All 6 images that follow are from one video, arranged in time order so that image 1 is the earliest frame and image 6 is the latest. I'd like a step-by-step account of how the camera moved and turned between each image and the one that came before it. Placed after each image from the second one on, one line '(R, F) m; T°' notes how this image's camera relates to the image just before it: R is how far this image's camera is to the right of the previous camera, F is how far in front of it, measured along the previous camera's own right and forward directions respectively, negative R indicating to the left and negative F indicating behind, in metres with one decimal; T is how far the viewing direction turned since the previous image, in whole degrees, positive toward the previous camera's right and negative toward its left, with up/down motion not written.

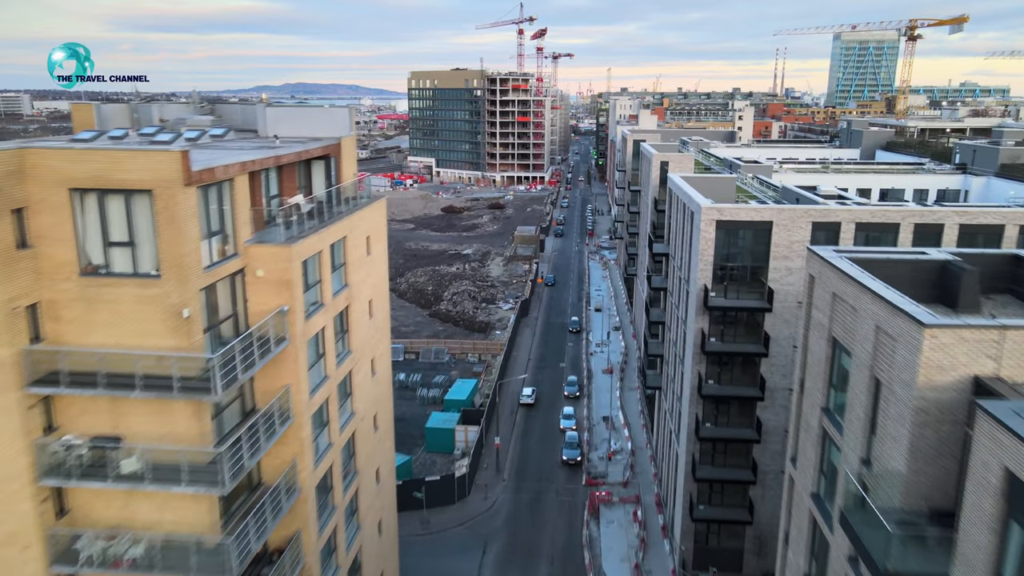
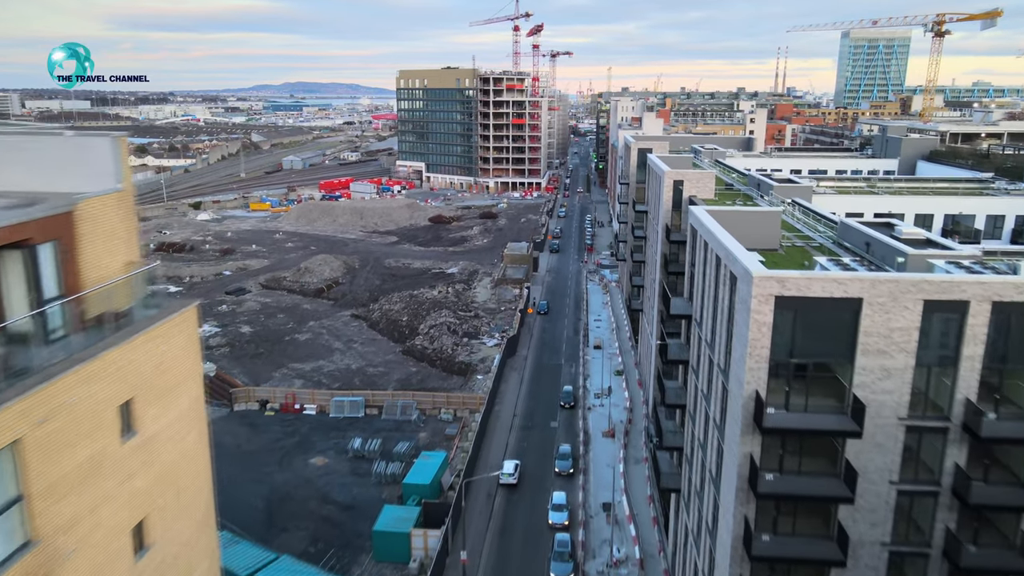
(+1.0, +9.2) m; 0°
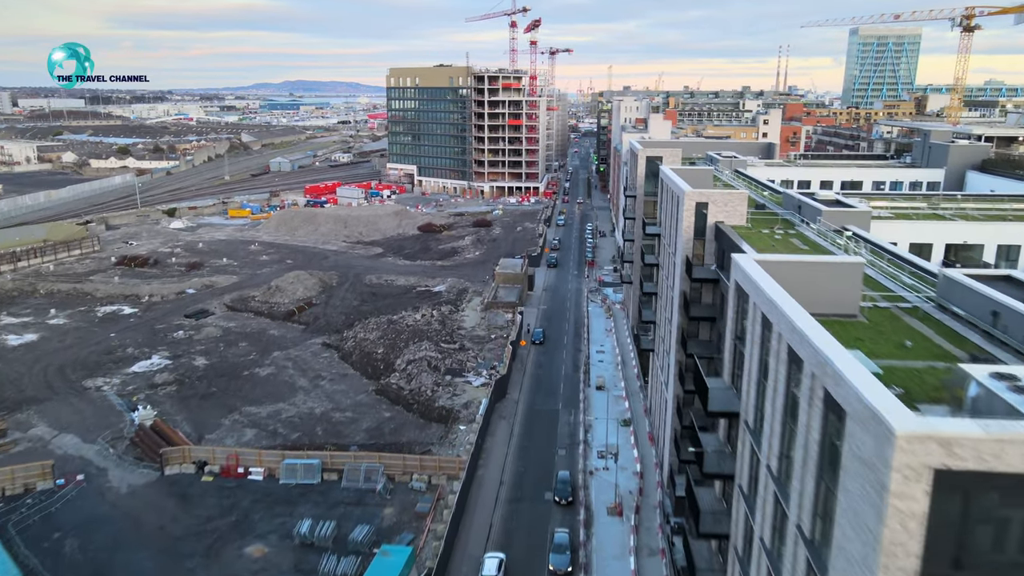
(+0.6, +7.8) m; 0°
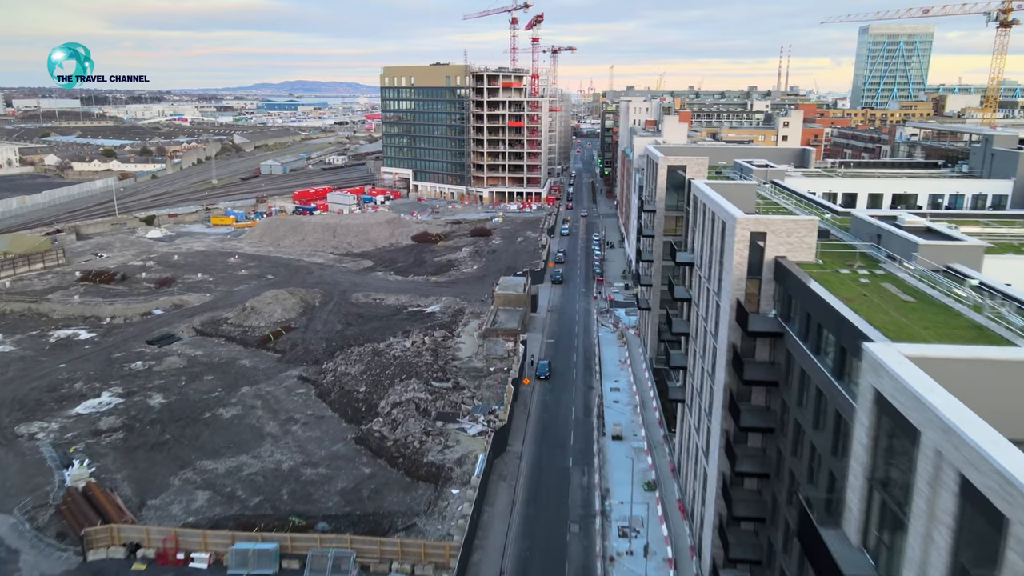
(-0.1, +7.3) m; 0°
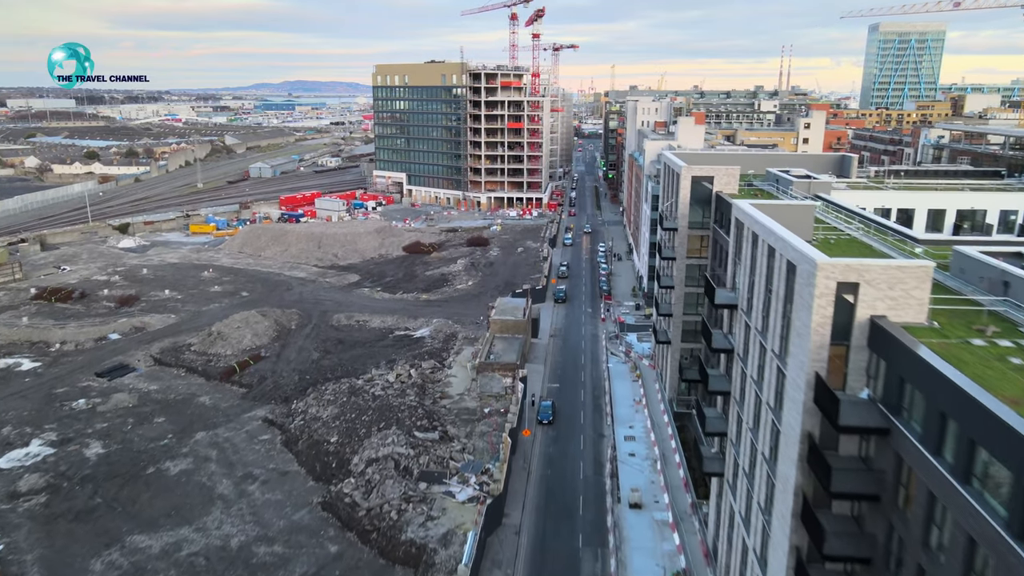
(+0.1, +7.2) m; 0°
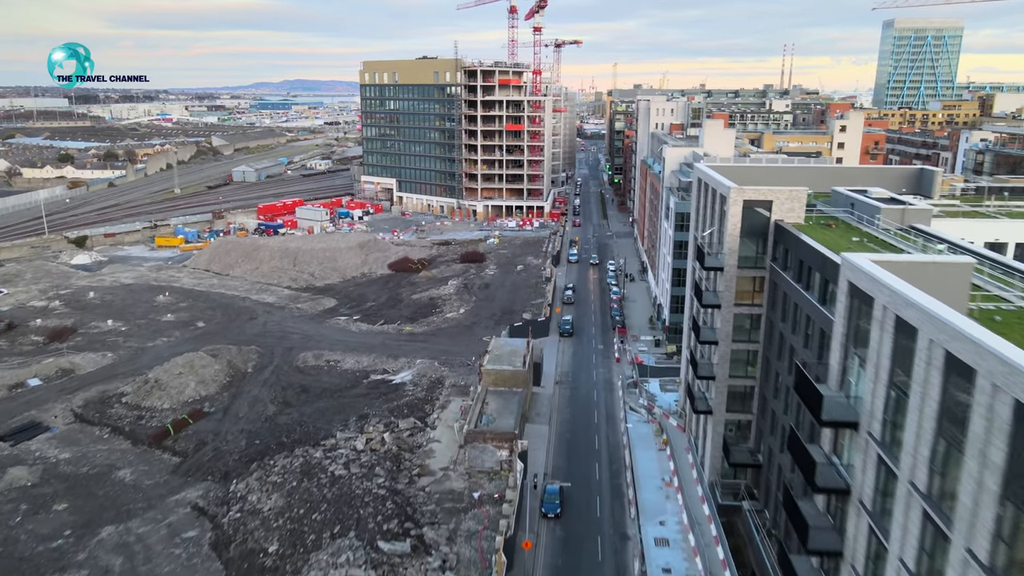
(+0.1, +10.0) m; 0°
